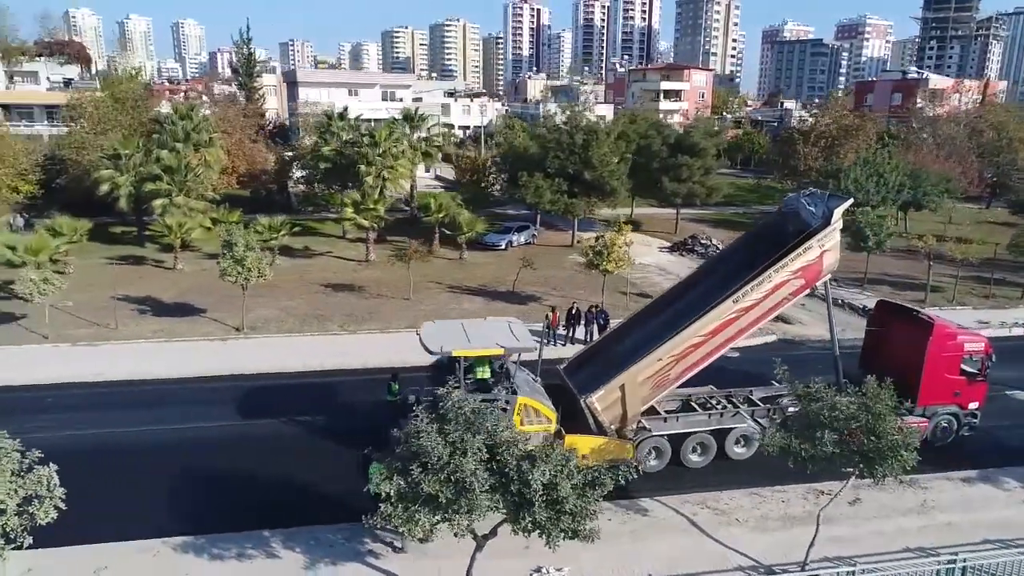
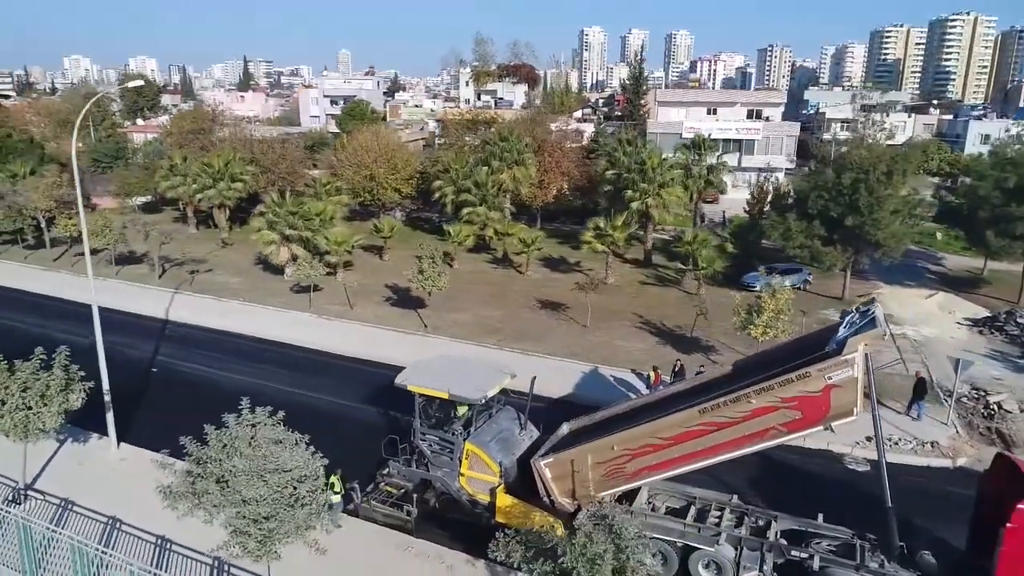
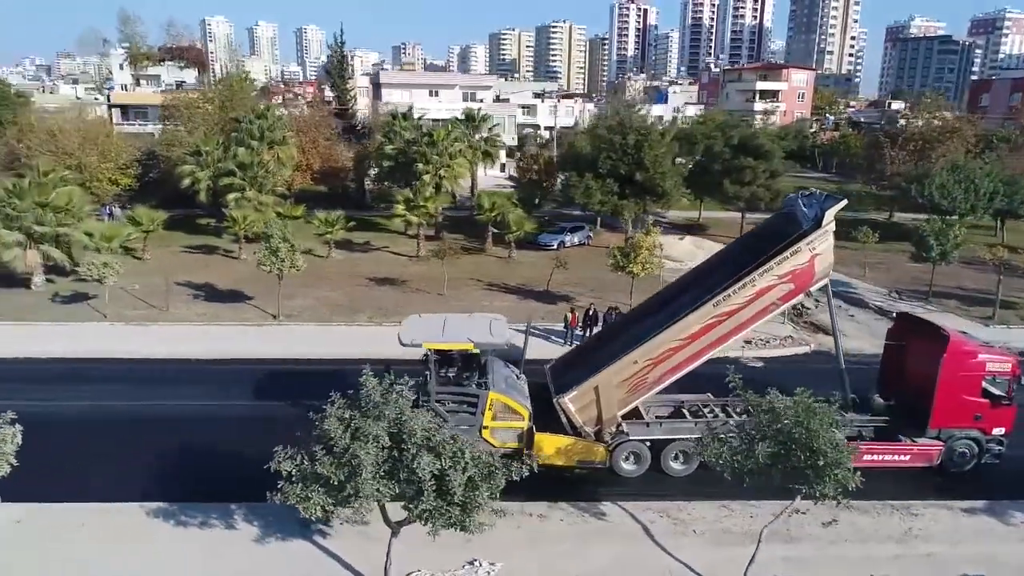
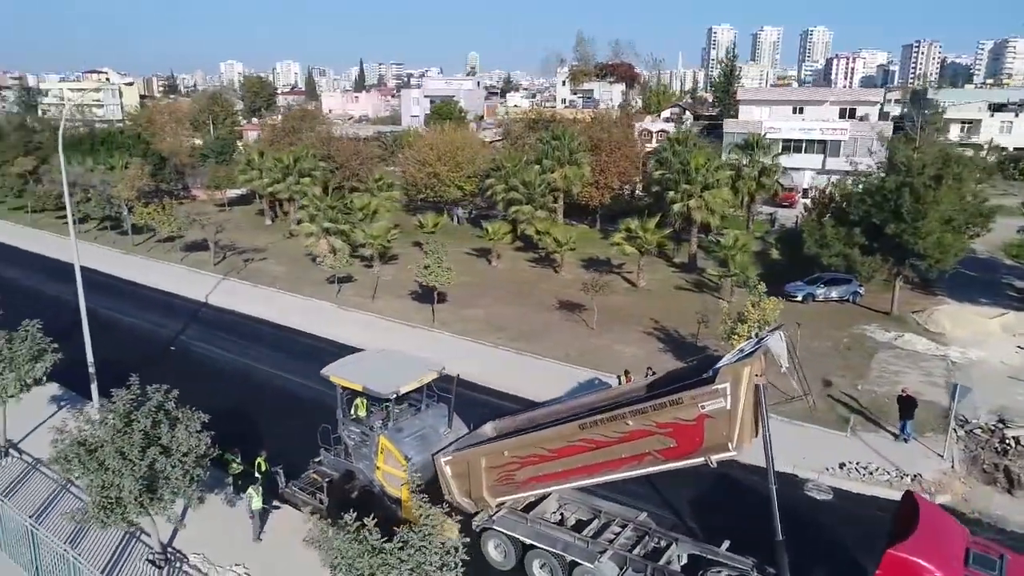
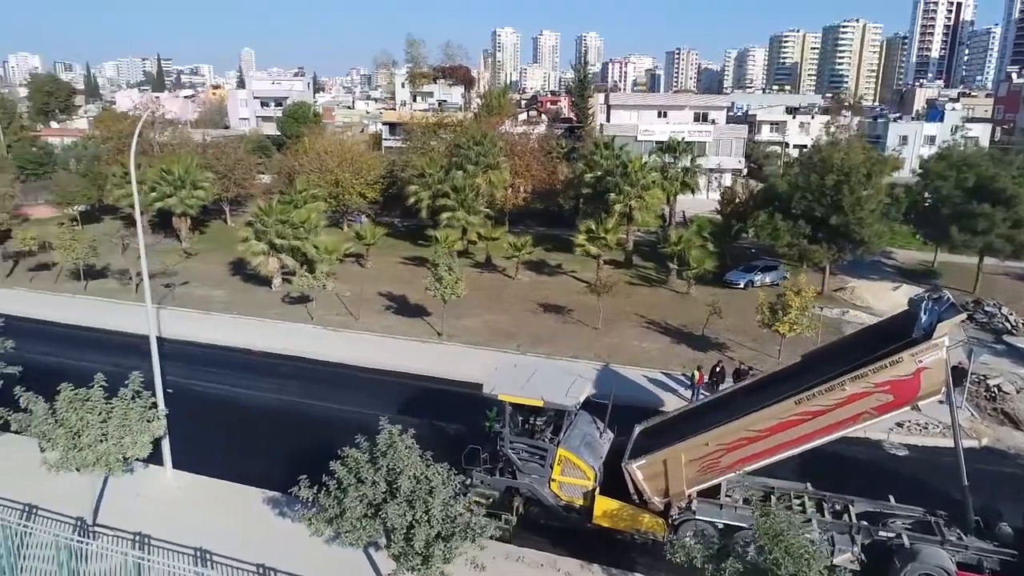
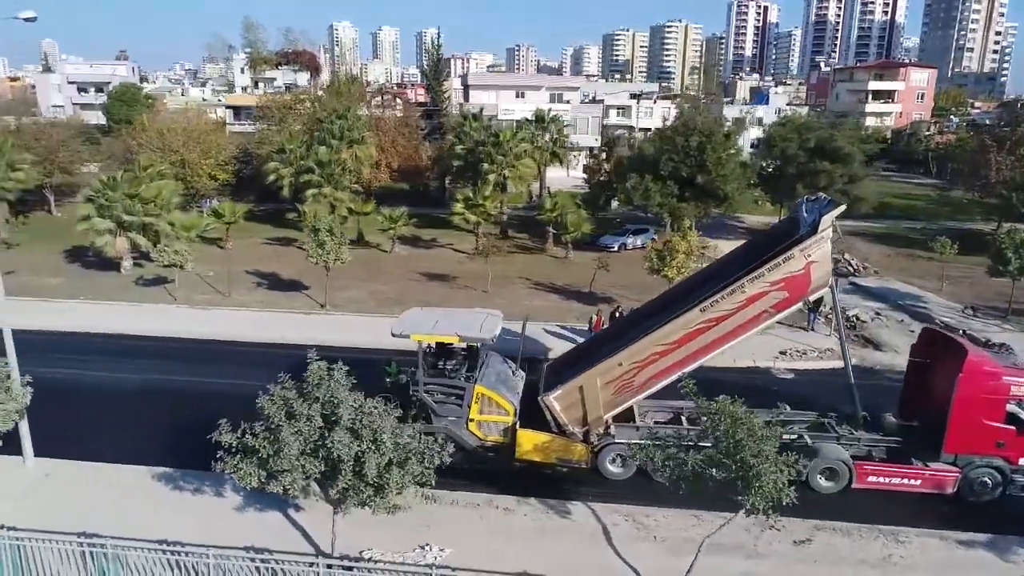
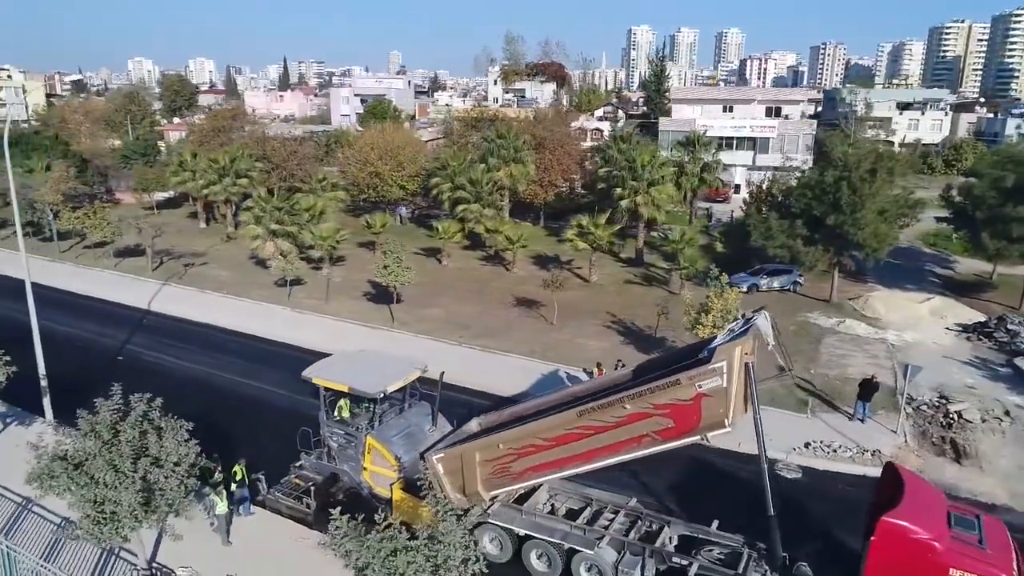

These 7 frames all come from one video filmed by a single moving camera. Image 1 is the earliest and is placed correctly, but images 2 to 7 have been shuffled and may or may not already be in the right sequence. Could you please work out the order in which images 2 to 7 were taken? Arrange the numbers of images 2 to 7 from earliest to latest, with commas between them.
3, 6, 5, 2, 7, 4
